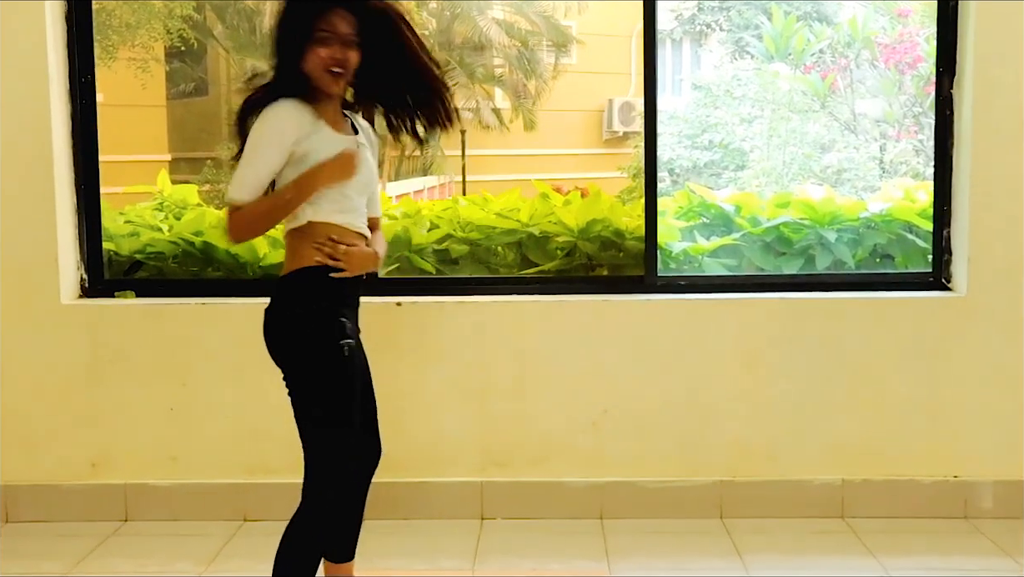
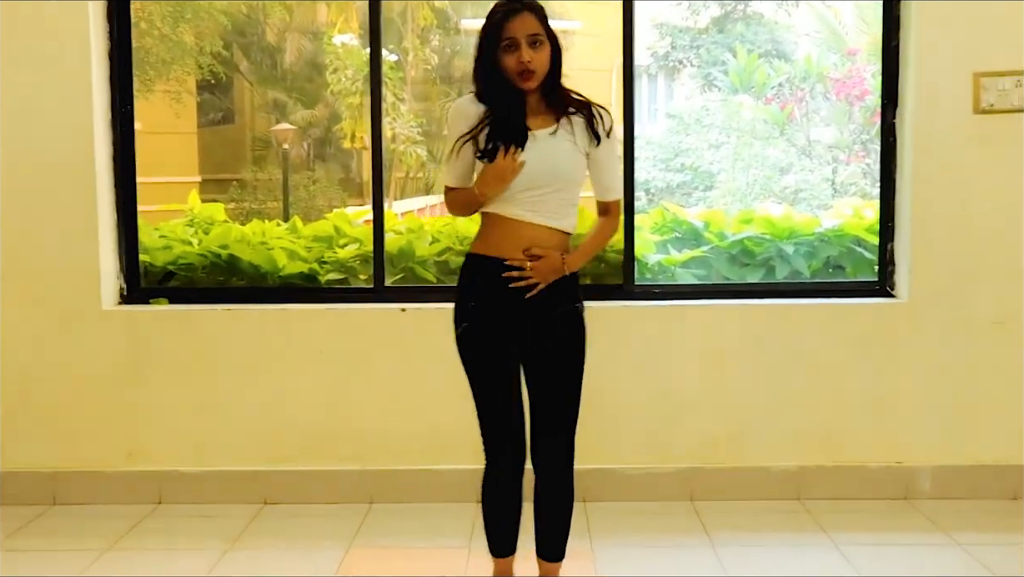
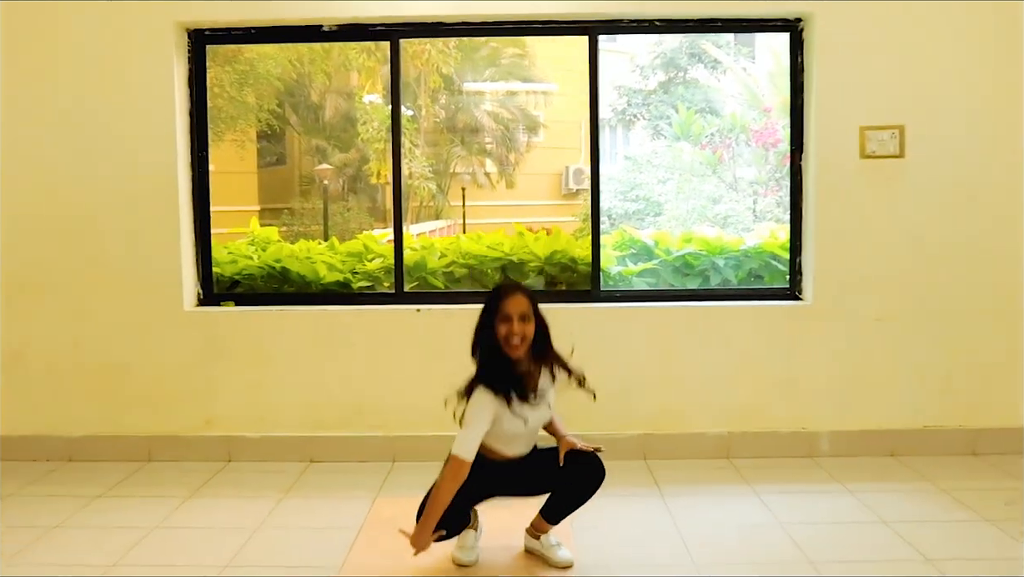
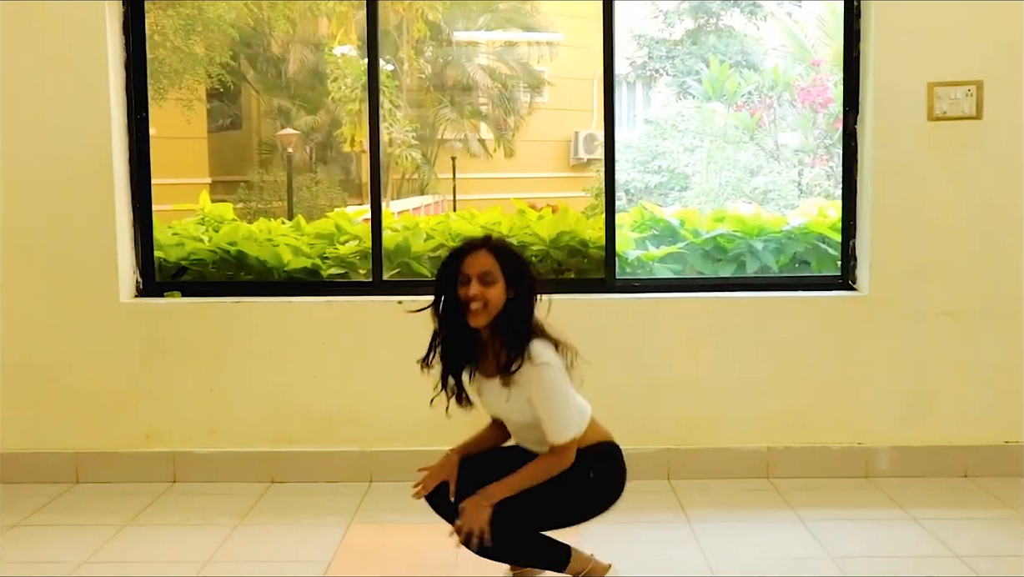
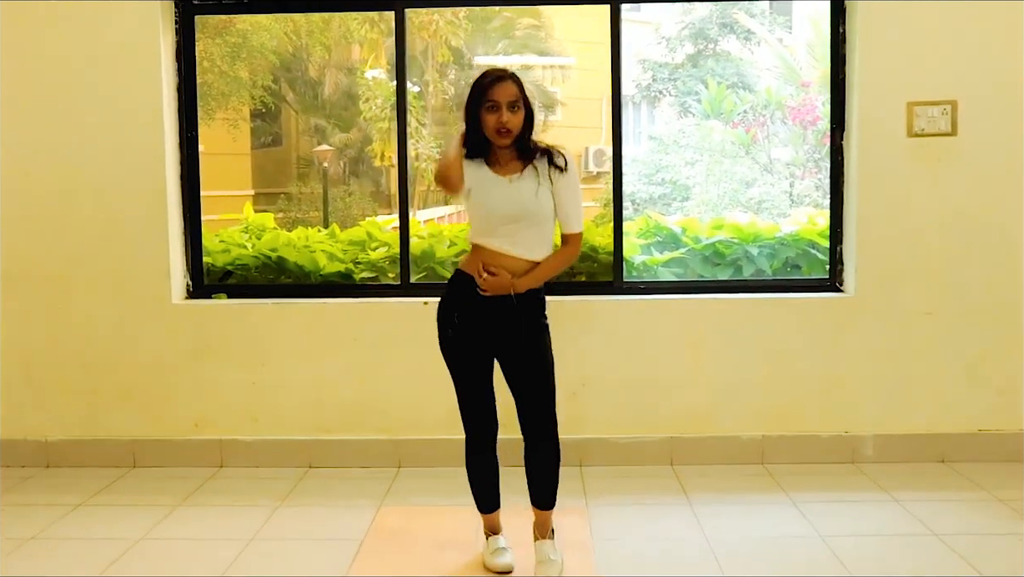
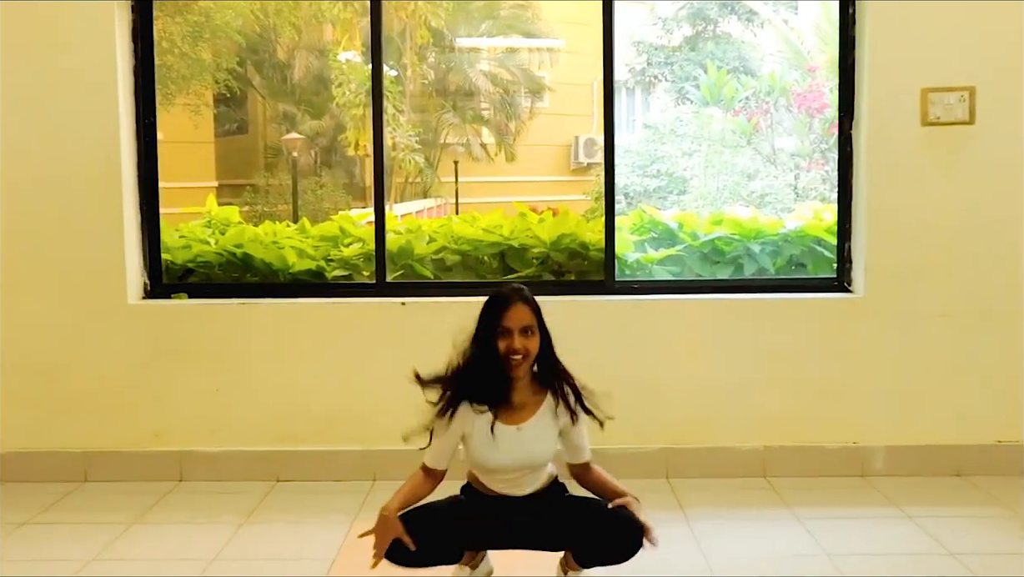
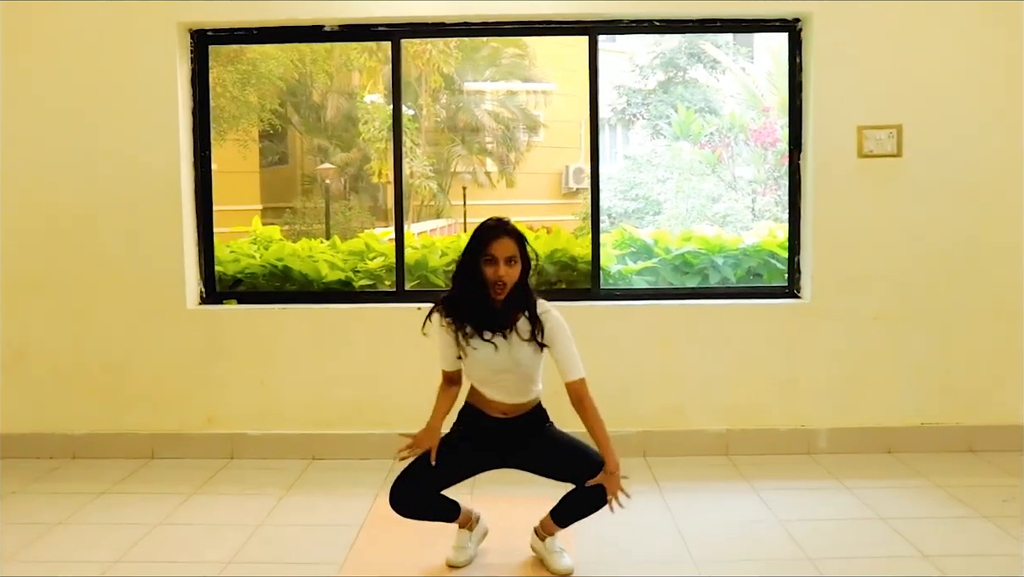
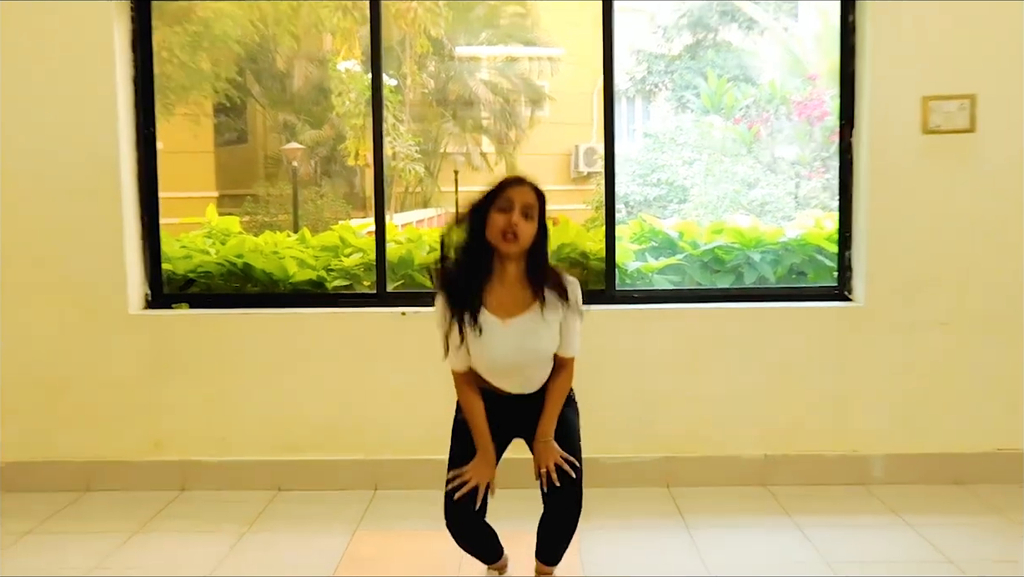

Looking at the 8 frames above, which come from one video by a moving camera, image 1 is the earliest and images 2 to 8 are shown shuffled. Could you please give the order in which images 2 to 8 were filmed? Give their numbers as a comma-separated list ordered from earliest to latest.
5, 2, 8, 3, 7, 6, 4
